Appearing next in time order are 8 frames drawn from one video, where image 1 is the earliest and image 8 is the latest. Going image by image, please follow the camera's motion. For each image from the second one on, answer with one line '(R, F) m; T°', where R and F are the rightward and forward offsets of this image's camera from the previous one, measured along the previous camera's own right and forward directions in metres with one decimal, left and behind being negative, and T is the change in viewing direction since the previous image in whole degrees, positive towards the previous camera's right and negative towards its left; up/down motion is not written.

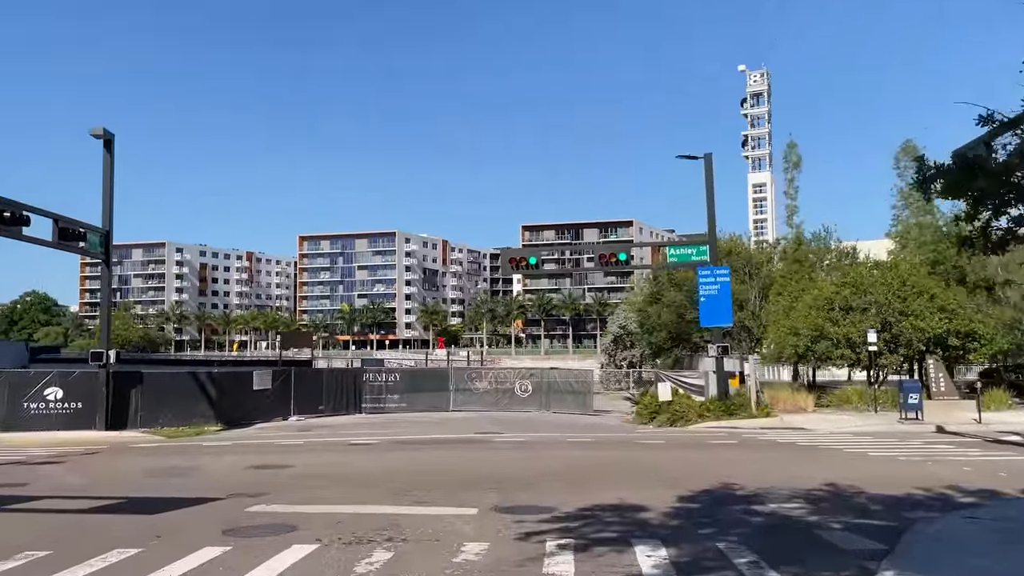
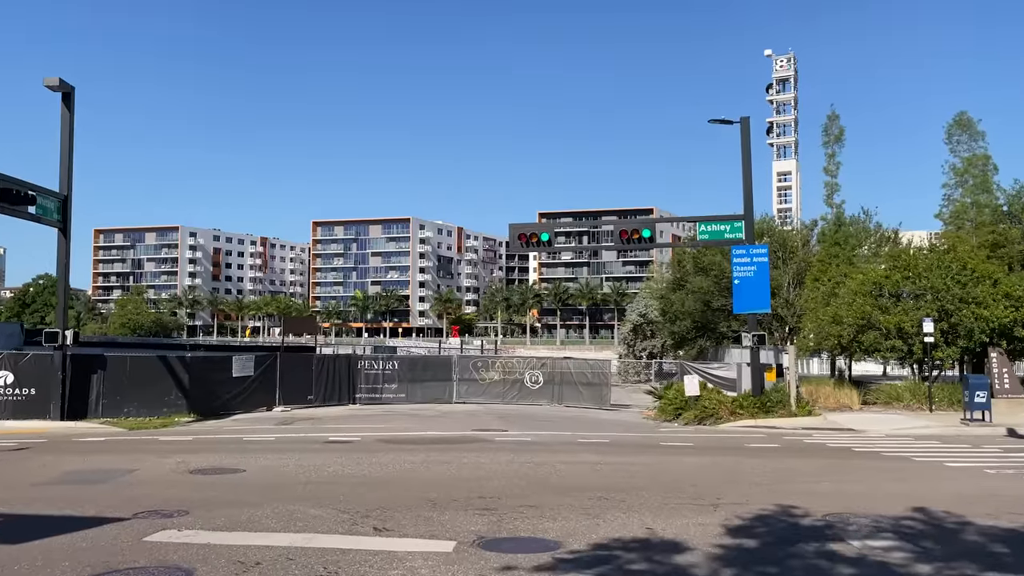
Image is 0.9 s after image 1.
(+0.2, +2.8) m; -1°
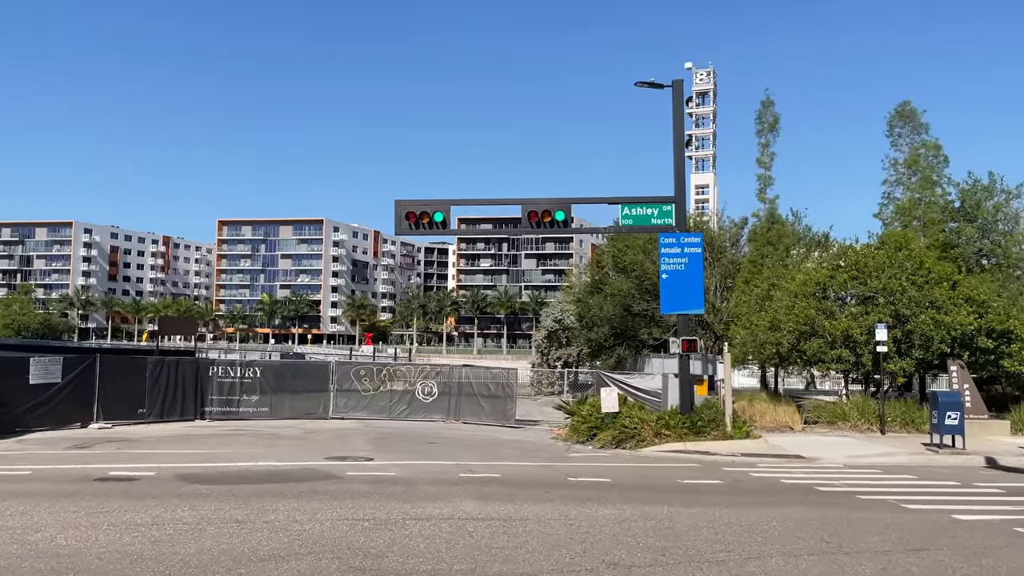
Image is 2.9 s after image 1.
(+0.9, +4.3) m; +5°
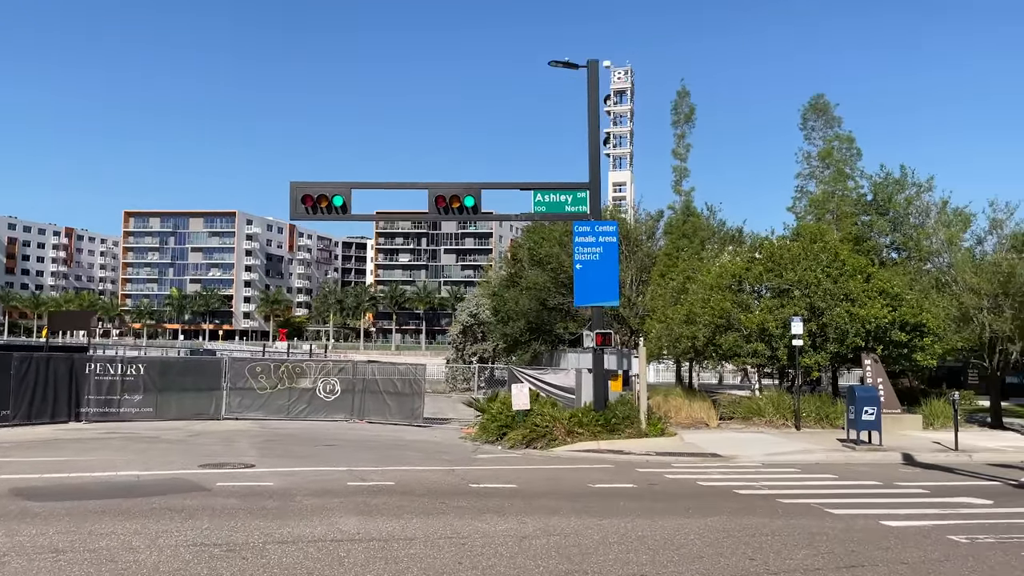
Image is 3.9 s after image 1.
(+0.3, +1.2) m; +5°
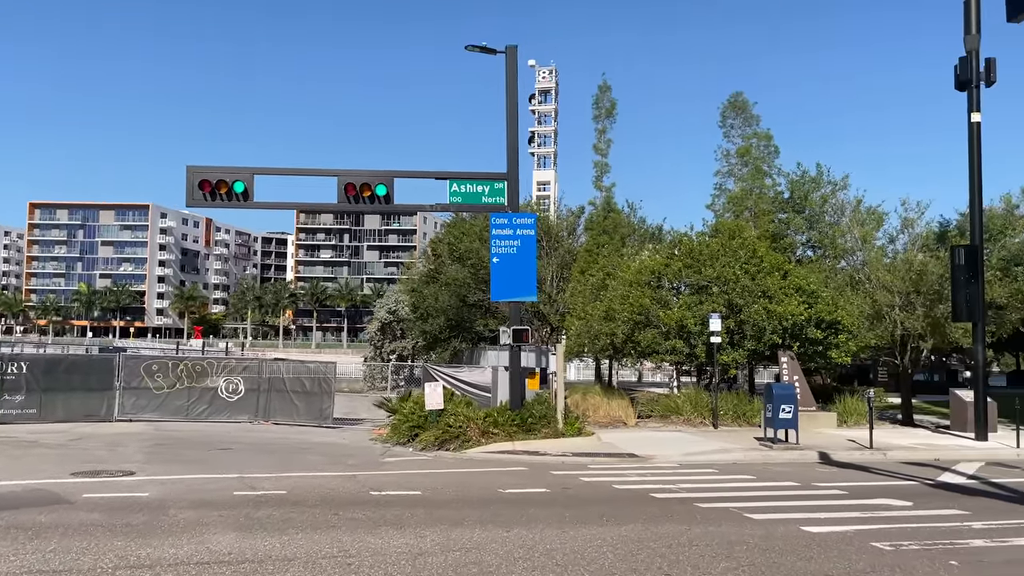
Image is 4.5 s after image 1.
(+0.2, +0.7) m; +5°
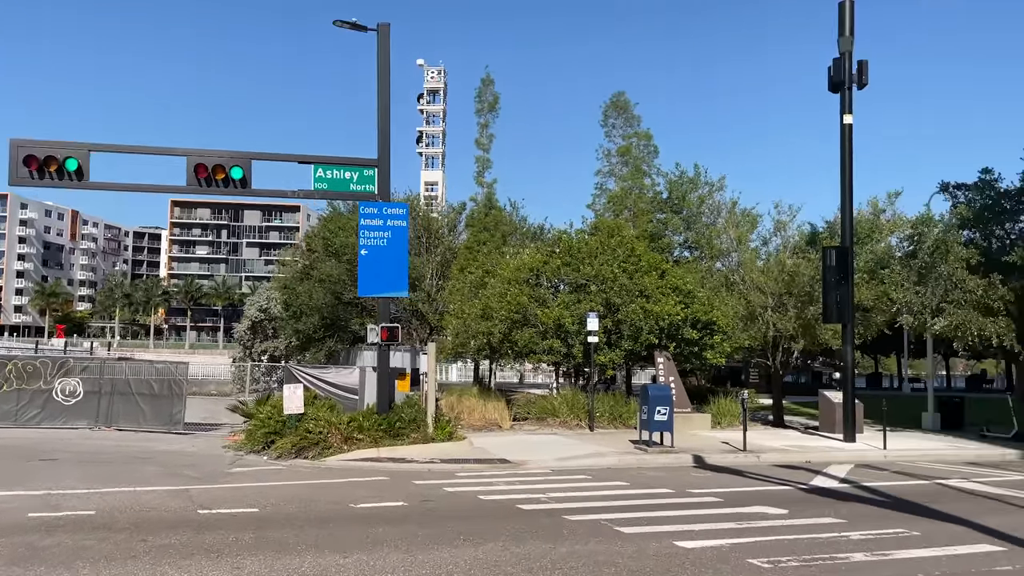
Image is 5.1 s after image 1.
(+0.3, +0.9) m; +8°
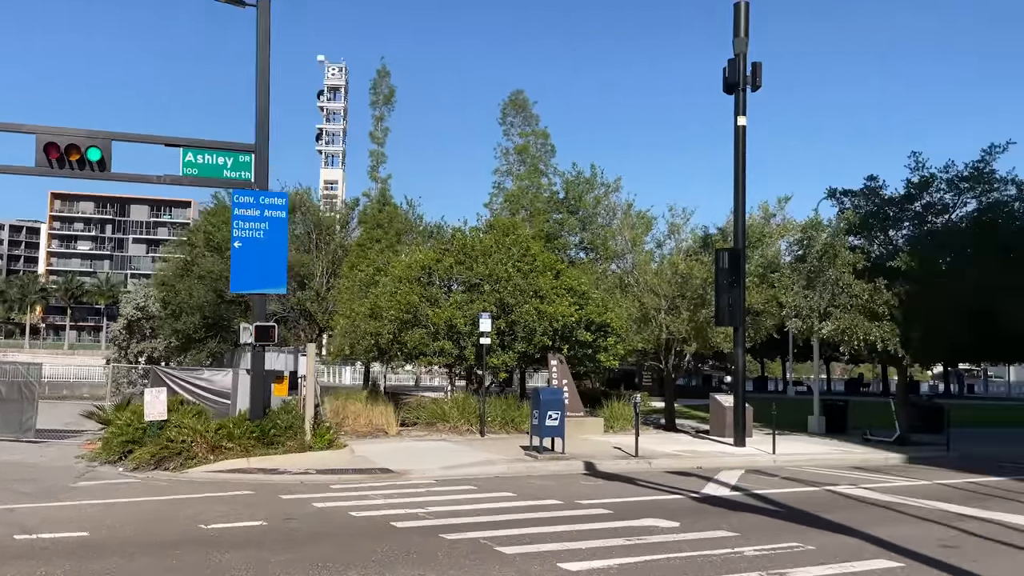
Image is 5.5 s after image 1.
(+0.2, +0.7) m; +7°
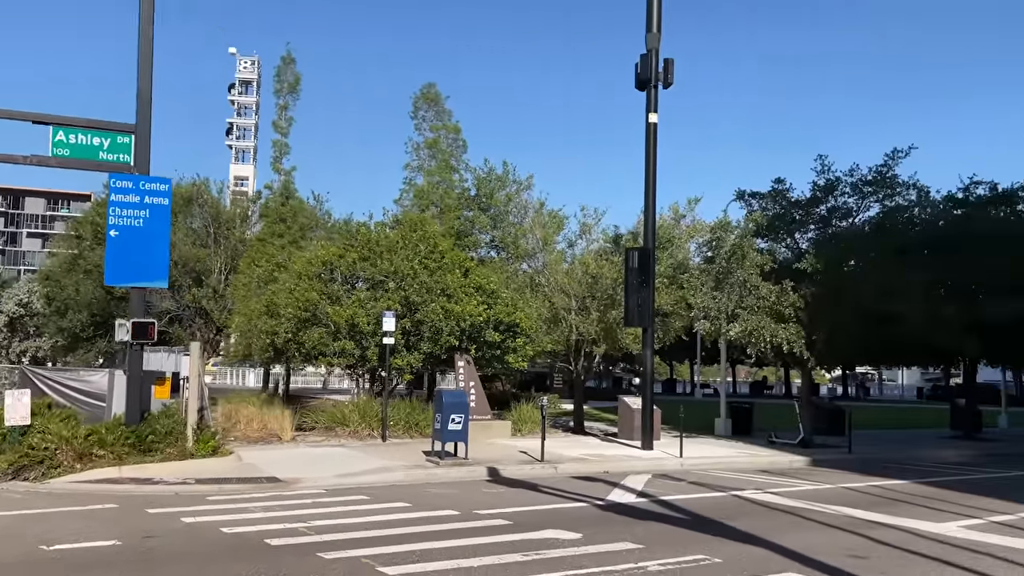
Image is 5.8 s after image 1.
(+0.2, +0.6) m; +6°
